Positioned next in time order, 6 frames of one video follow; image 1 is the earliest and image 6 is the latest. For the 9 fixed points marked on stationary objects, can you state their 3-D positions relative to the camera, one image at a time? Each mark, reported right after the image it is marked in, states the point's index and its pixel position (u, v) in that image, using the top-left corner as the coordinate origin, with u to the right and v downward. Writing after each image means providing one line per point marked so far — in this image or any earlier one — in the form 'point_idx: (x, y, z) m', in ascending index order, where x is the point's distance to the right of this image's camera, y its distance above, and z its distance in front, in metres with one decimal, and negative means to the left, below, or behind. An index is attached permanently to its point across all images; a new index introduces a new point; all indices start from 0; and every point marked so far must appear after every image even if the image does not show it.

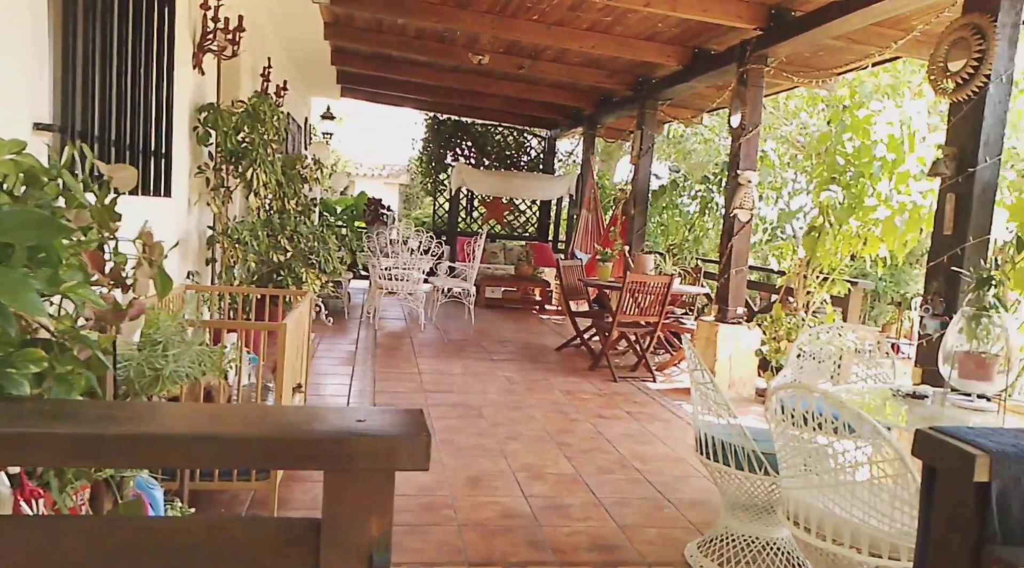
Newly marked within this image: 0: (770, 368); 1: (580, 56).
0: (+1.7, -0.6, +4.8) m
1: (+0.6, +2.0, +6.4) m
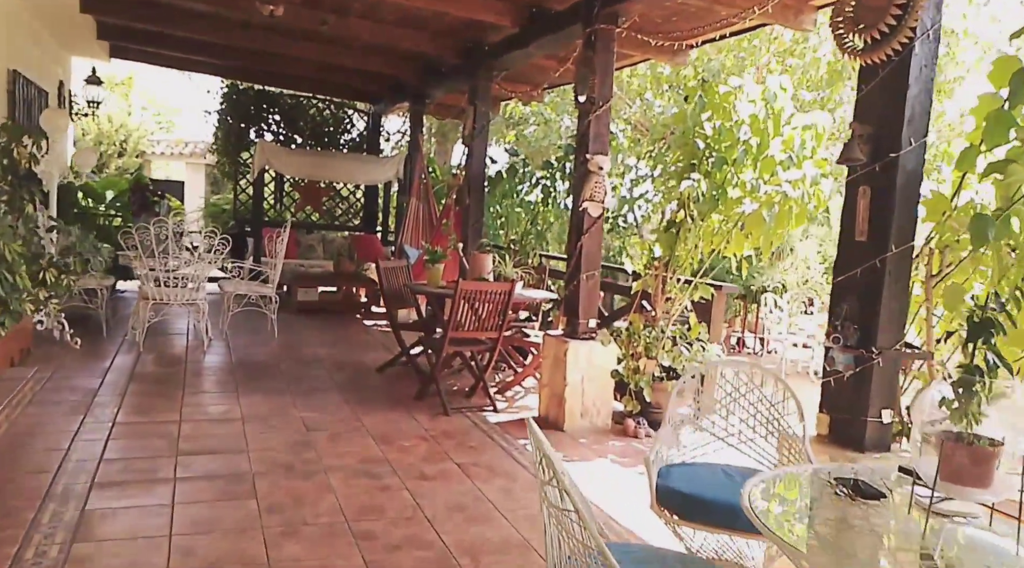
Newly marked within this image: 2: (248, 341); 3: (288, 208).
0: (+0.7, -0.6, +4.1) m
1: (-0.8, +2.0, +5.3) m
2: (-2.0, -0.4, +5.6) m
3: (-2.7, +0.9, +8.7) m
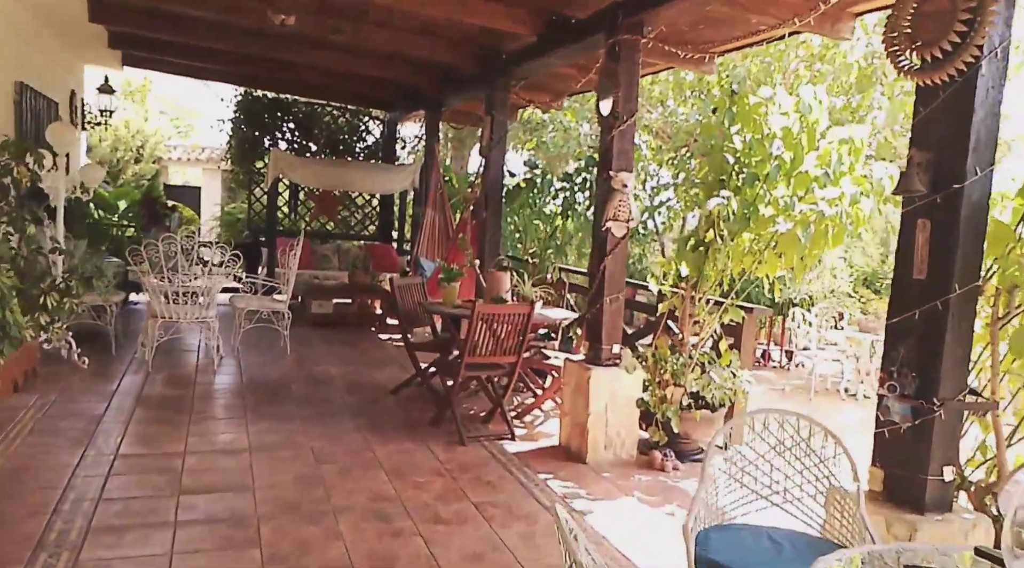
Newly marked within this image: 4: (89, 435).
0: (+0.8, -0.7, +3.9) m
1: (-0.7, +1.8, +5.1) m
2: (-1.9, -0.6, +5.4) m
3: (-2.5, +0.8, +8.6) m
4: (-2.0, -0.7, +3.5) m
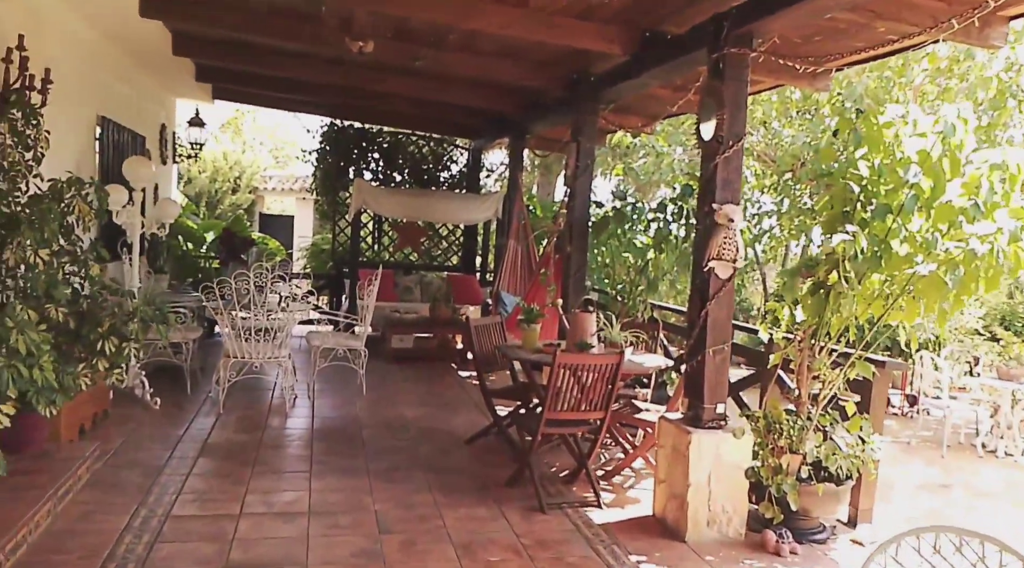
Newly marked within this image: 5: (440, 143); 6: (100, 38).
0: (+1.2, -1.0, +3.3) m
1: (-0.1, +1.6, +4.8) m
2: (-1.3, -0.8, +5.2) m
3: (-1.5, +0.4, +8.4) m
4: (-1.7, -0.9, +3.3) m
5: (-0.9, +1.7, +8.6) m
6: (-2.8, +1.7, +5.0) m
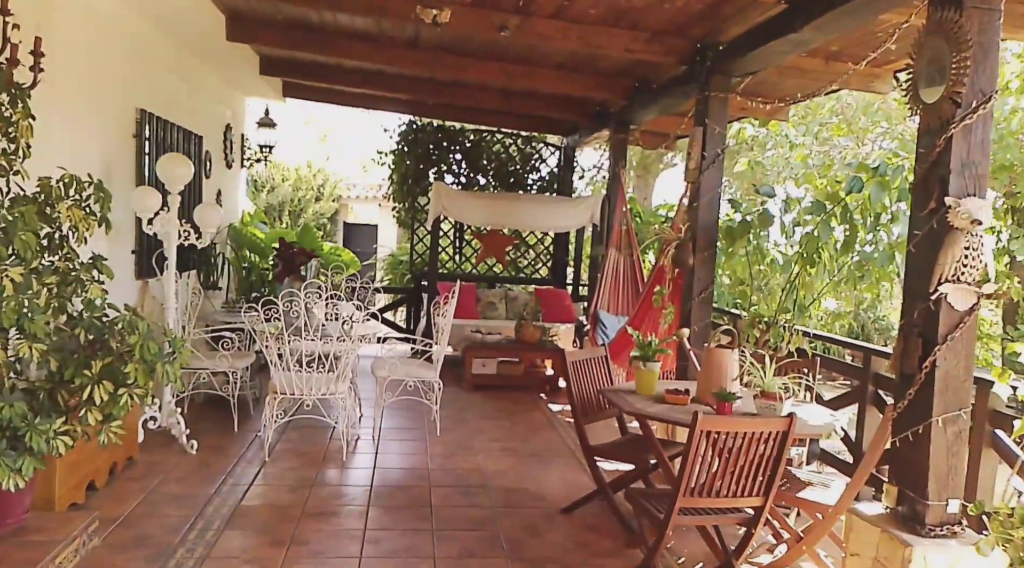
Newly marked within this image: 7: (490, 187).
0: (+1.5, -1.1, +2.2) m
1: (+0.5, +1.5, +3.8) m
2: (-0.7, -0.9, +4.3) m
3: (-0.5, +0.3, +7.6) m
4: (-1.3, -1.0, +2.5) m
5: (+0.2, +1.5, +7.7) m
6: (-2.2, +1.6, +4.4) m
7: (-0.2, +1.0, +7.6) m
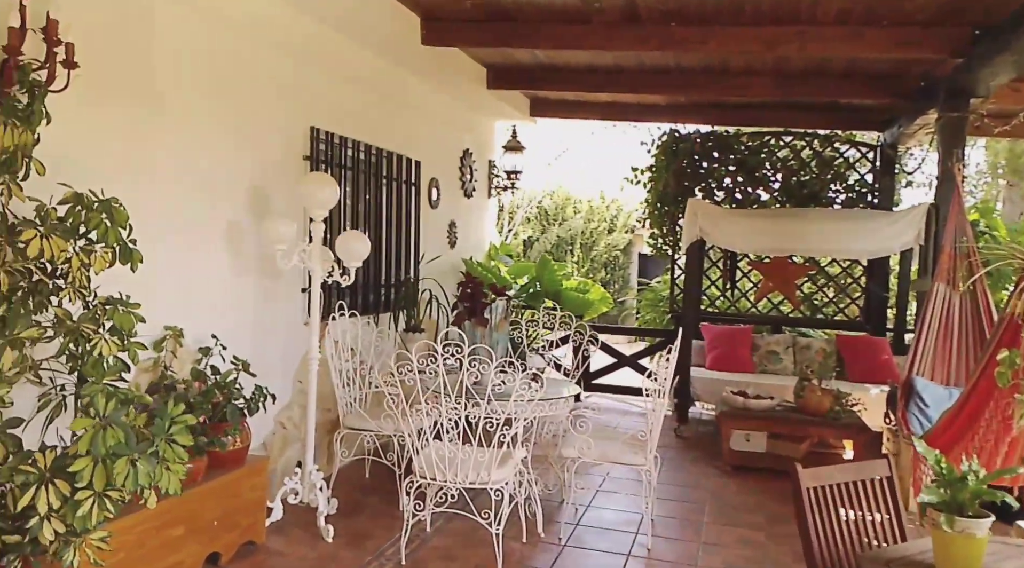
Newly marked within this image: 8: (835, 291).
0: (+1.4, -1.2, +0.3) m
1: (+1.2, +1.3, +2.3) m
2: (+0.3, -1.2, +3.2) m
3: (+1.9, -0.1, +6.0) m
4: (-1.0, -1.2, +1.7) m
5: (+2.5, +1.2, +5.9) m
6: (-1.0, +1.3, +4.0) m
7: (+2.2, +0.7, +6.0) m
8: (+2.6, 0.0, +5.8) m
